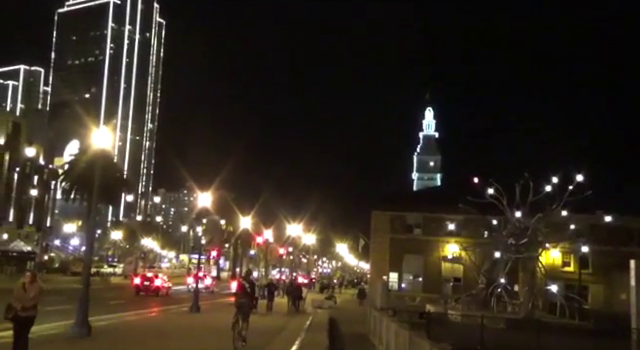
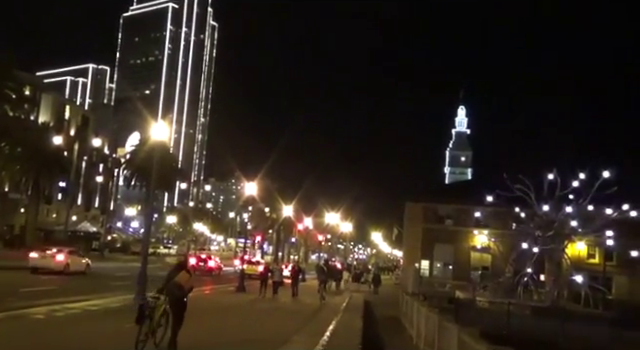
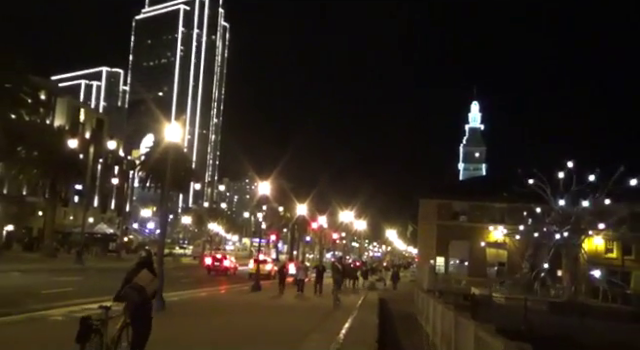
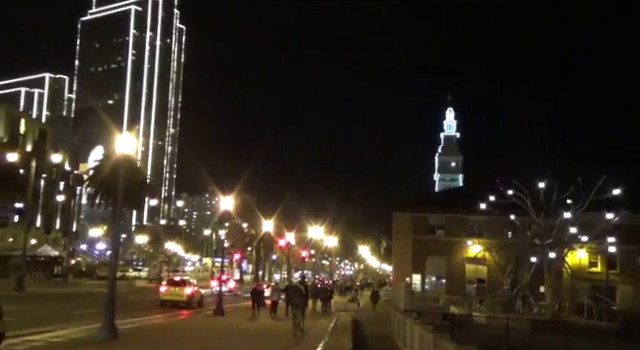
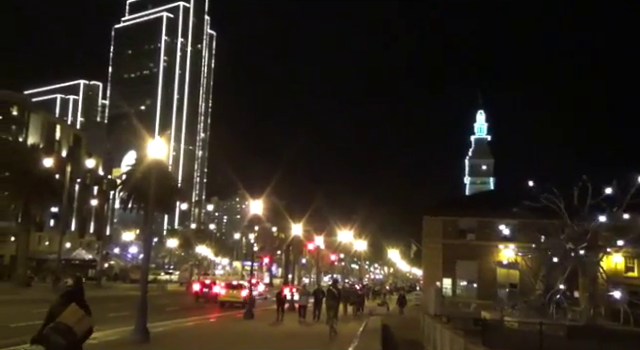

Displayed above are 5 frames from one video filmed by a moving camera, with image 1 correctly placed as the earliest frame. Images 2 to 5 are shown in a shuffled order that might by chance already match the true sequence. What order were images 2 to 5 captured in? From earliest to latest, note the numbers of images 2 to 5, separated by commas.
4, 5, 3, 2
